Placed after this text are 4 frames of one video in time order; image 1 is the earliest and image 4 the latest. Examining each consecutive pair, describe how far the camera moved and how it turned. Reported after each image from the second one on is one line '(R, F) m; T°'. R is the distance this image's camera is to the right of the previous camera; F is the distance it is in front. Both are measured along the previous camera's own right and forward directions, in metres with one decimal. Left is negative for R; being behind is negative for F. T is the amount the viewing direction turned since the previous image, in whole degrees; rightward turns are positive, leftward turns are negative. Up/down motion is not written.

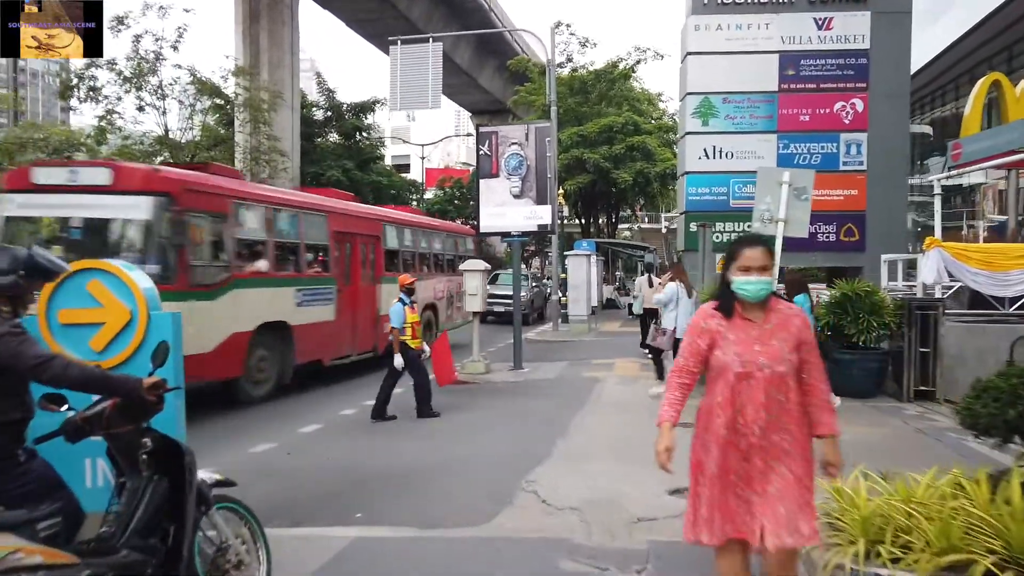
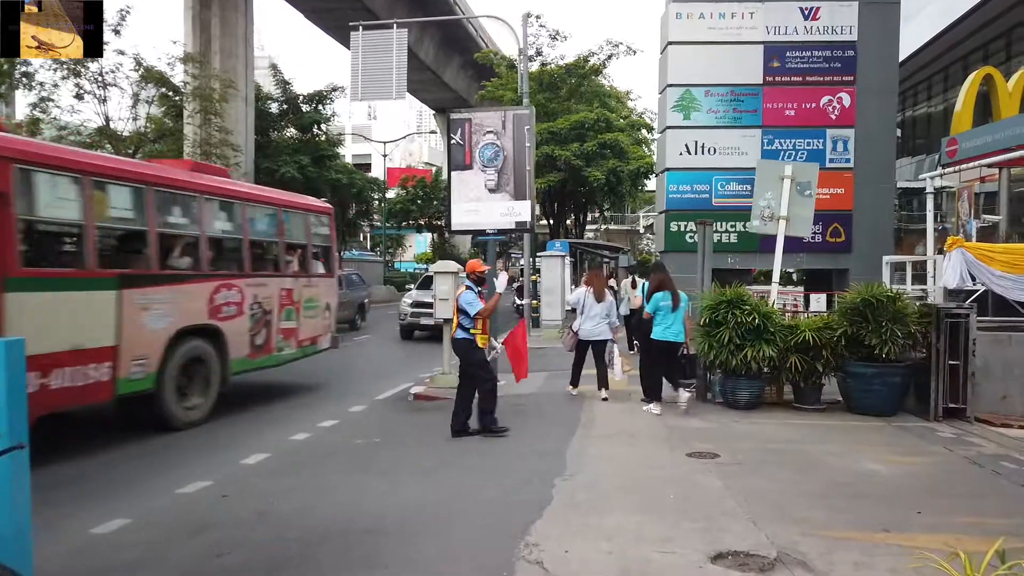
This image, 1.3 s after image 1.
(-0.2, +1.3) m; +3°
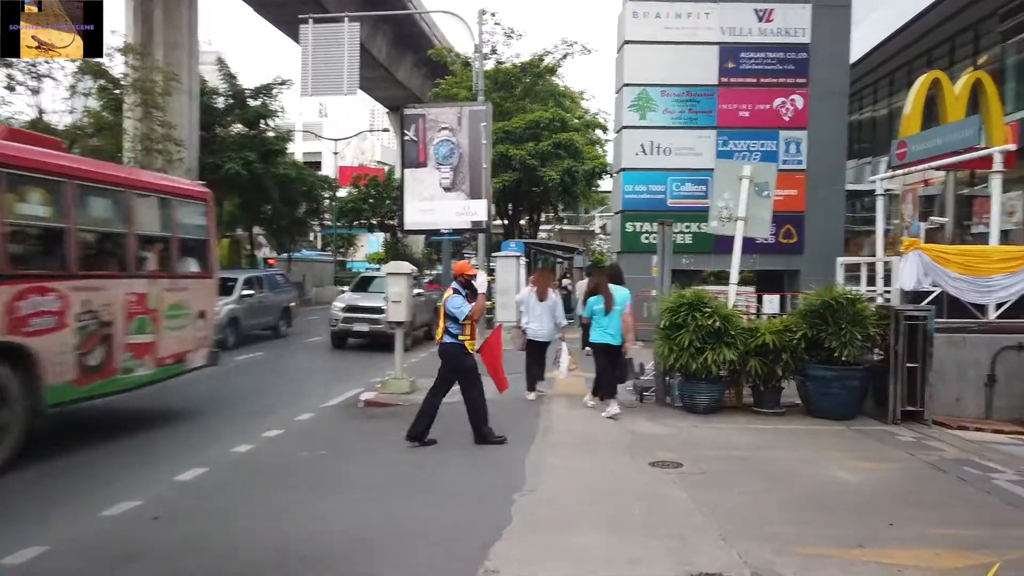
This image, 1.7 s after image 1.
(0.0, +0.3) m; +4°
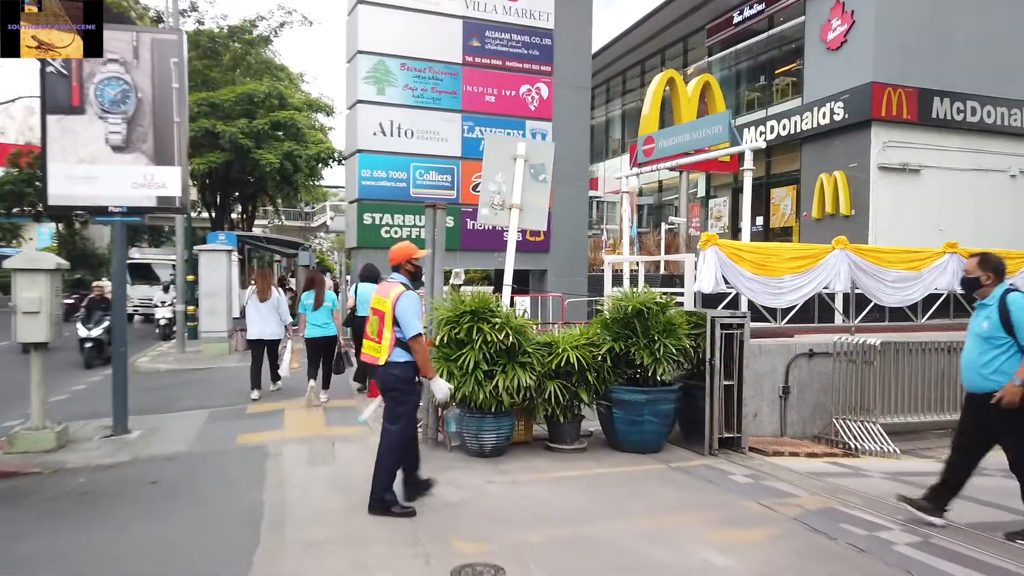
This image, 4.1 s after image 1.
(0.0, +2.6) m; +21°
